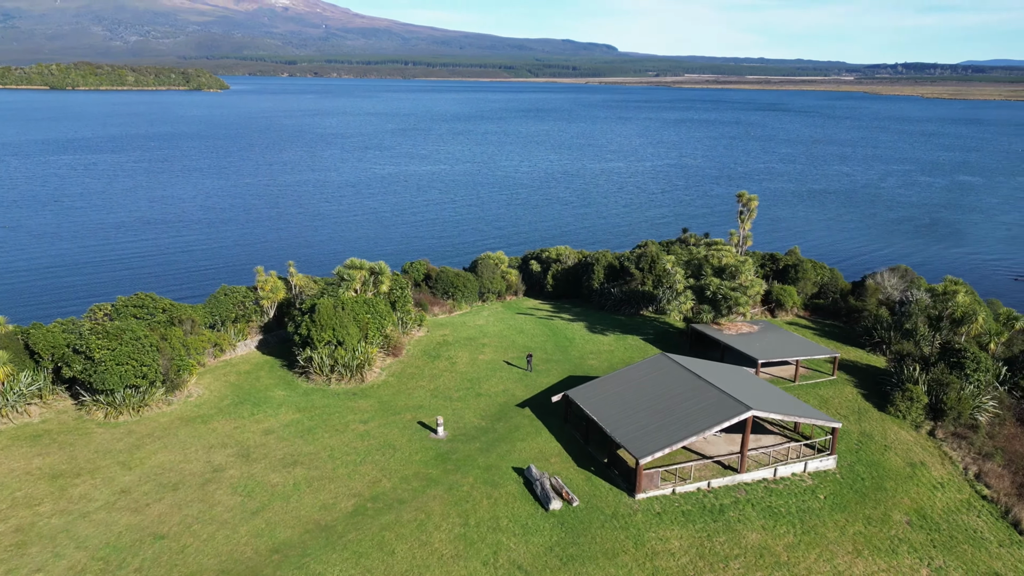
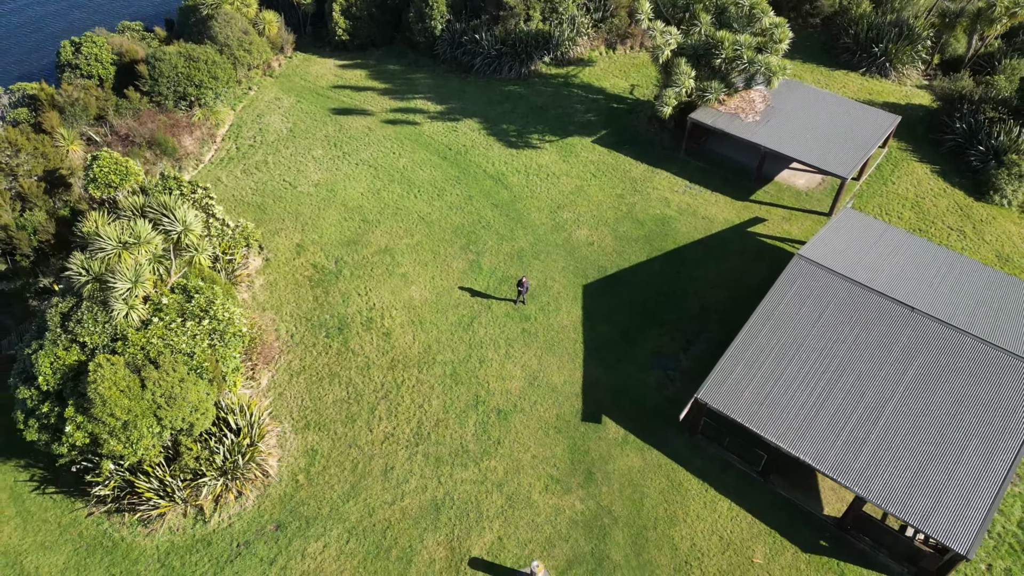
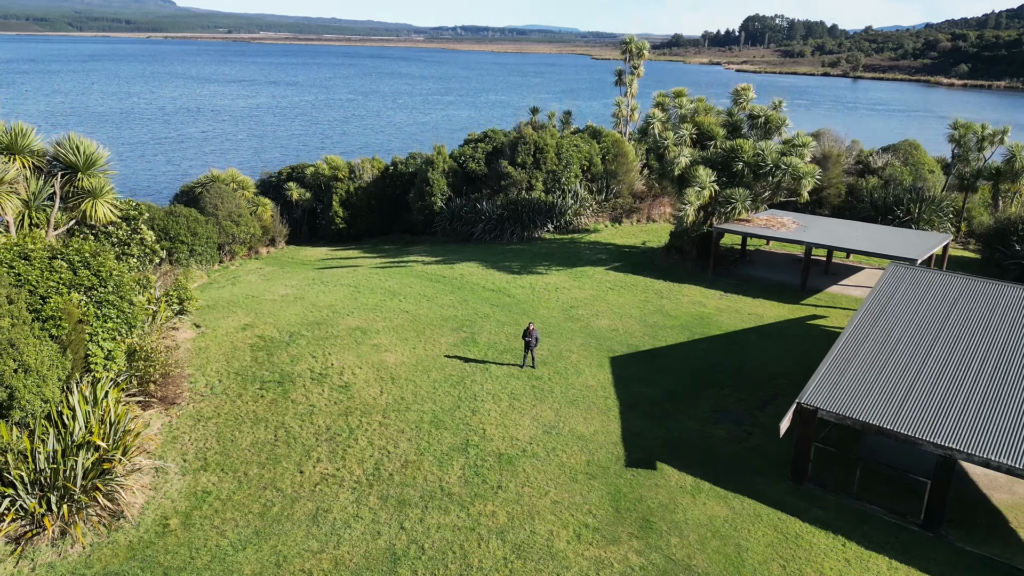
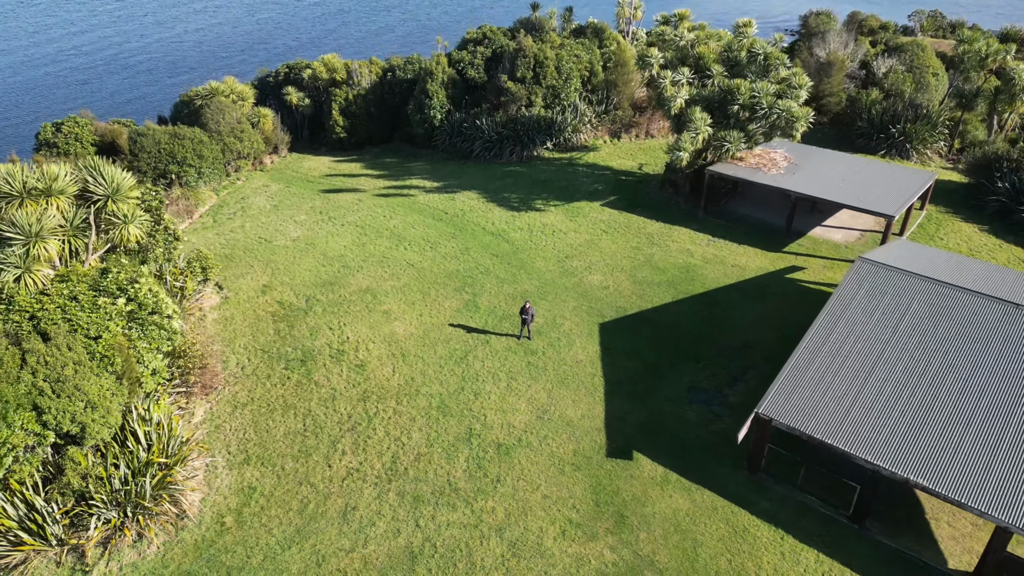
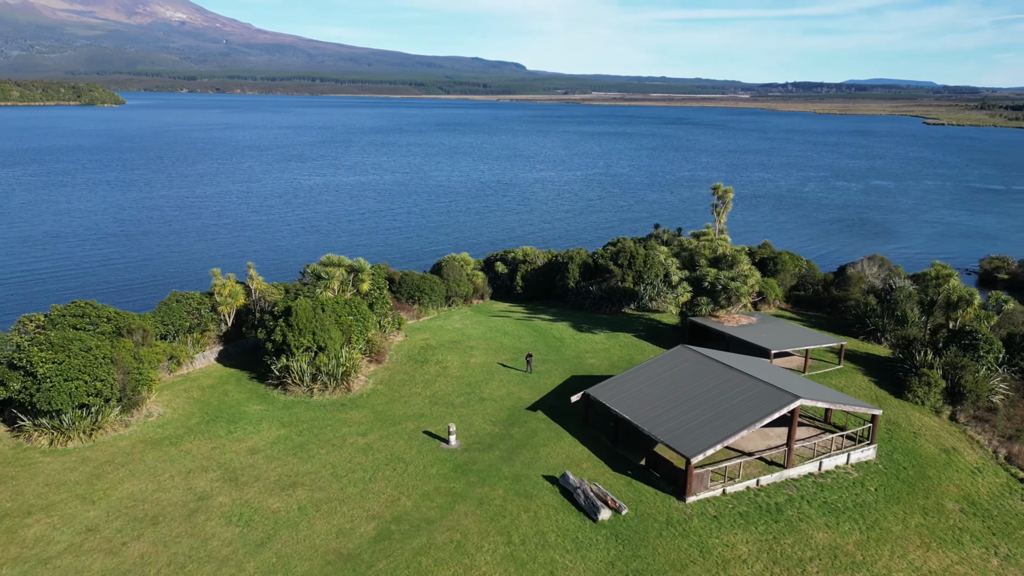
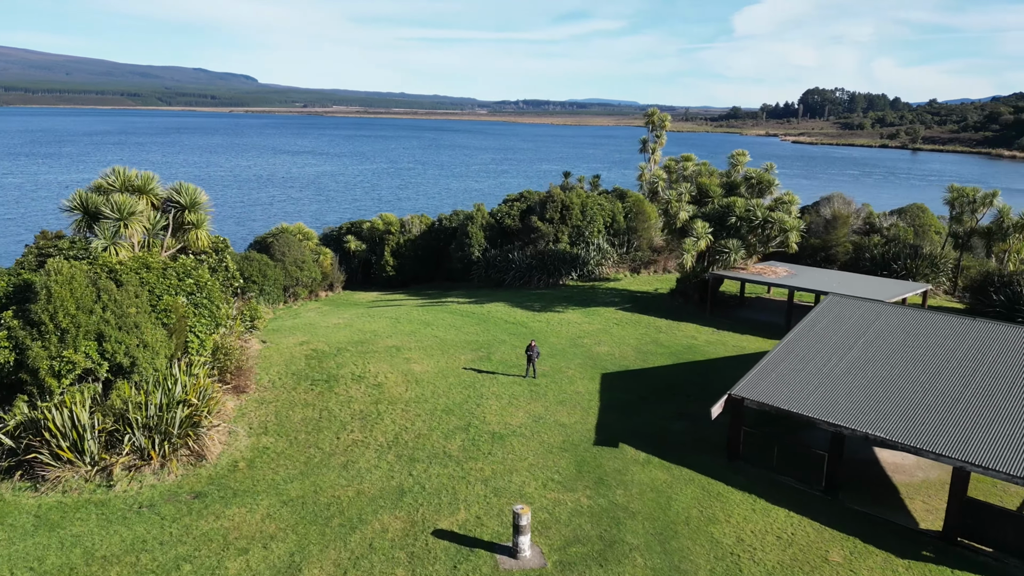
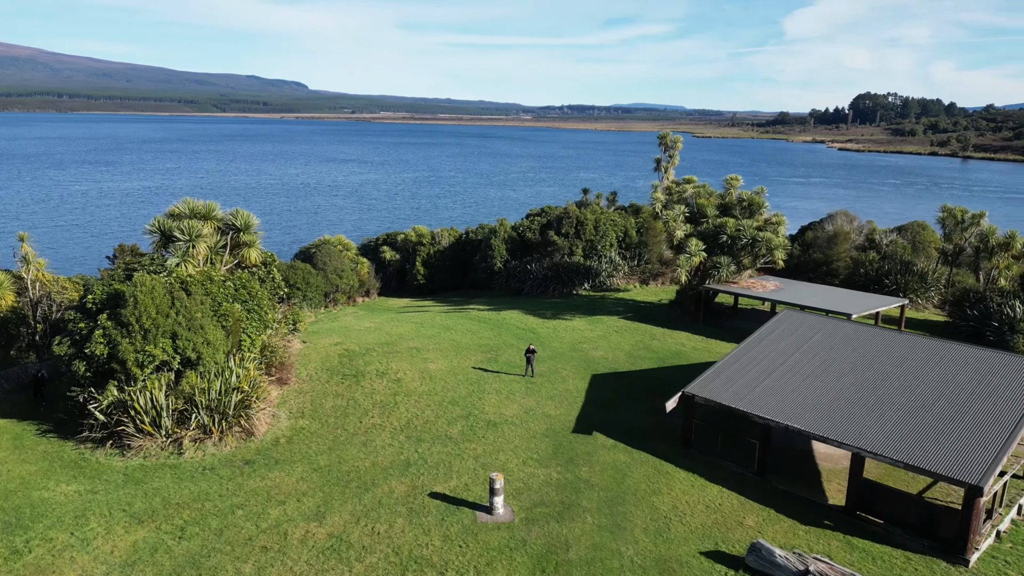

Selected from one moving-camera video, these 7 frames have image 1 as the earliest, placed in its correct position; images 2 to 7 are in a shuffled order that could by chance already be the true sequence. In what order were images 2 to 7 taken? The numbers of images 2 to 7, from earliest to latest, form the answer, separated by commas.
5, 7, 6, 3, 4, 2
